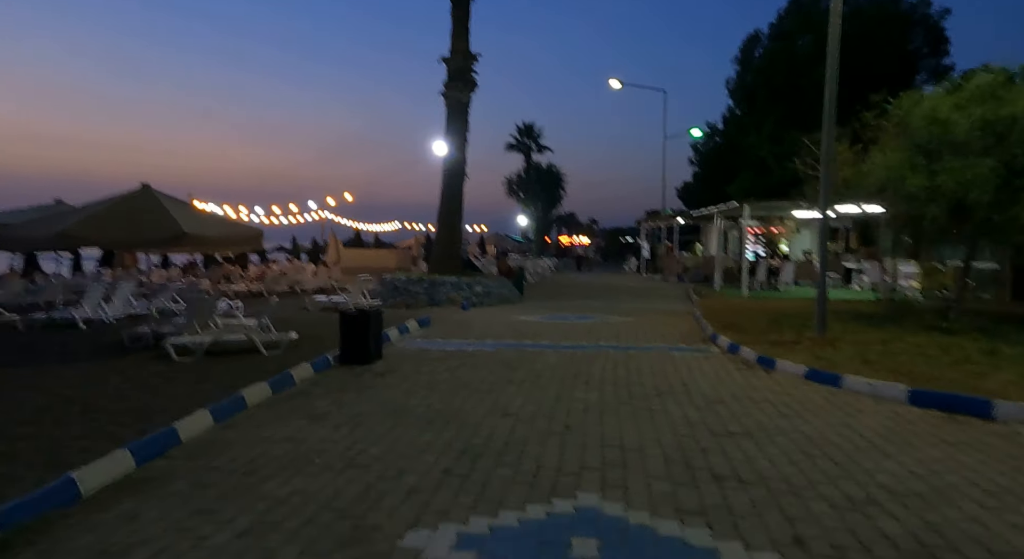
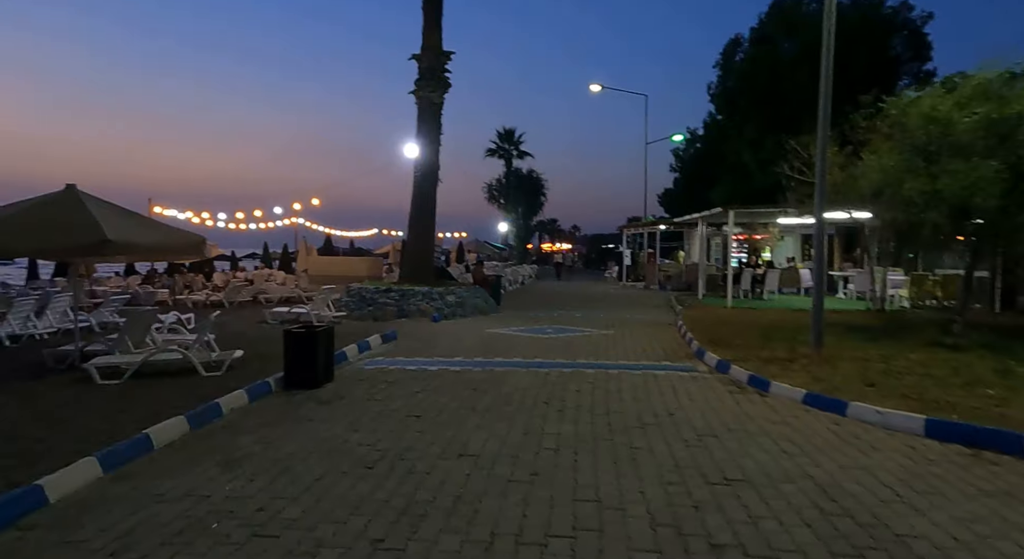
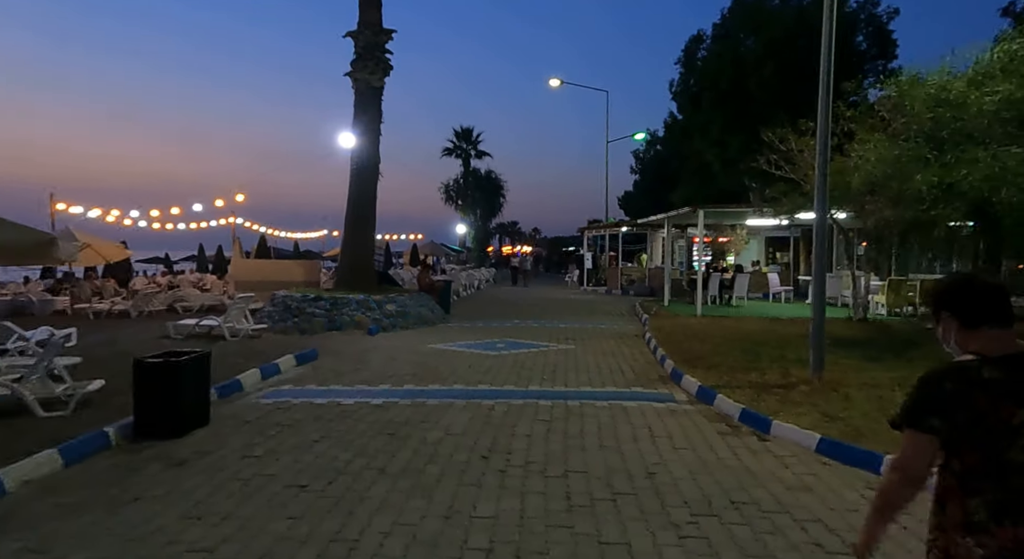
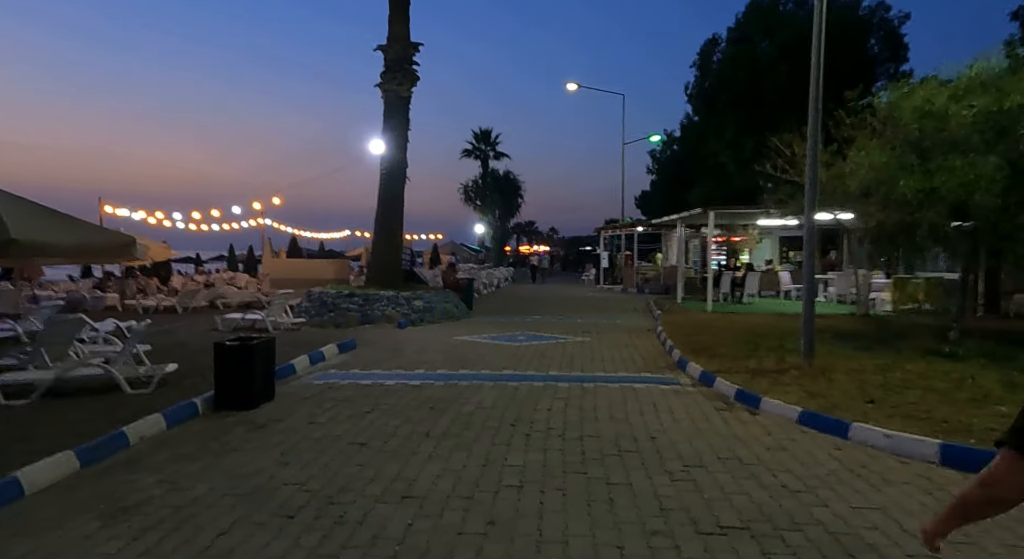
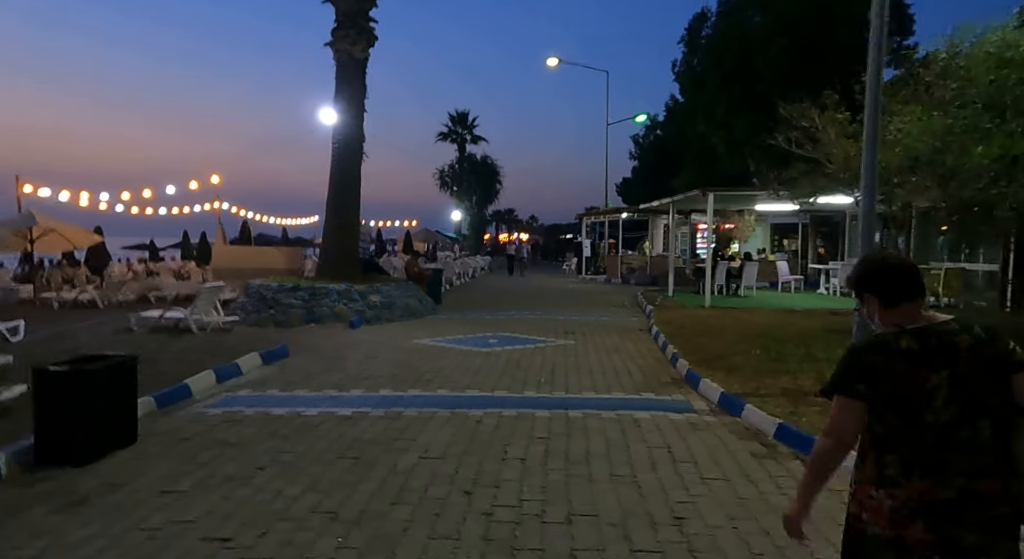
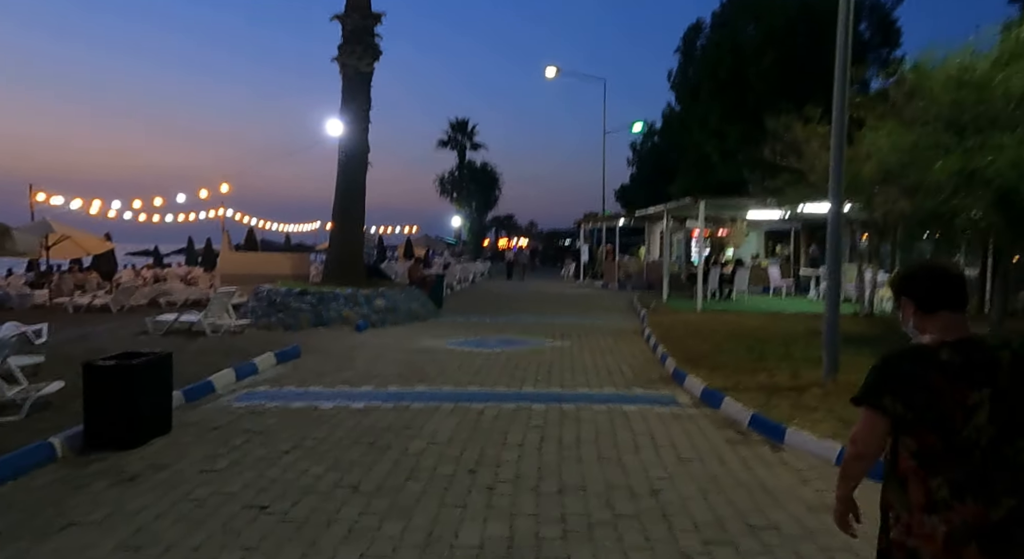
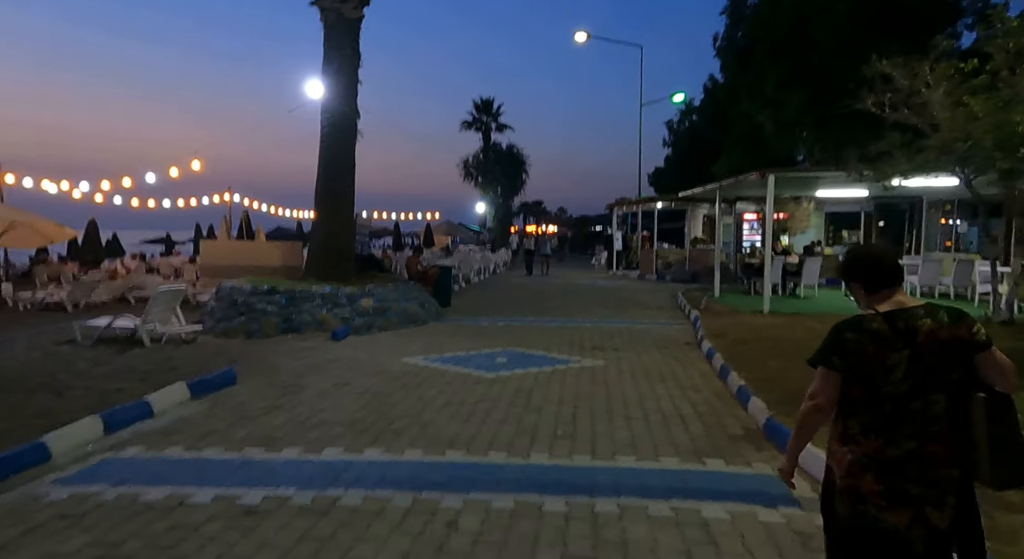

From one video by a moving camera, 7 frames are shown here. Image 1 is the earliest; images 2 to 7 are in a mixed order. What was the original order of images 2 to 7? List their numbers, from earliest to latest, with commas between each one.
2, 4, 3, 6, 5, 7
